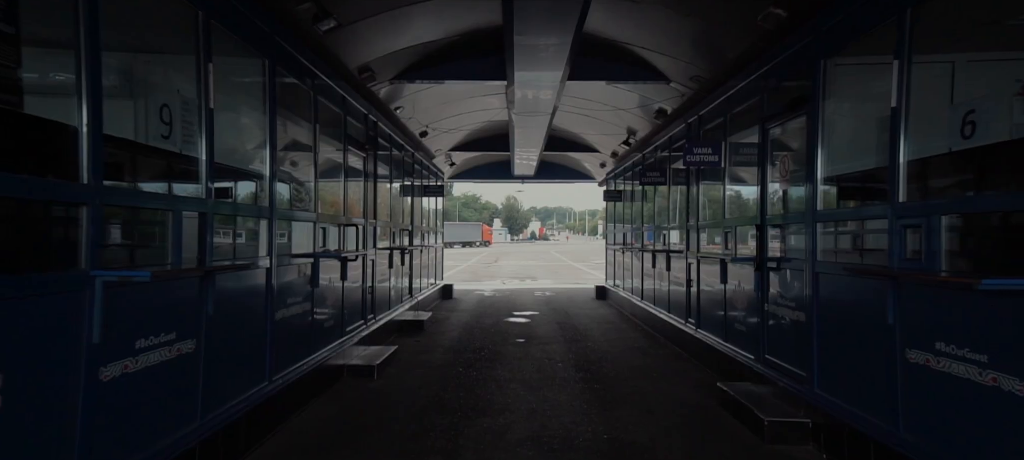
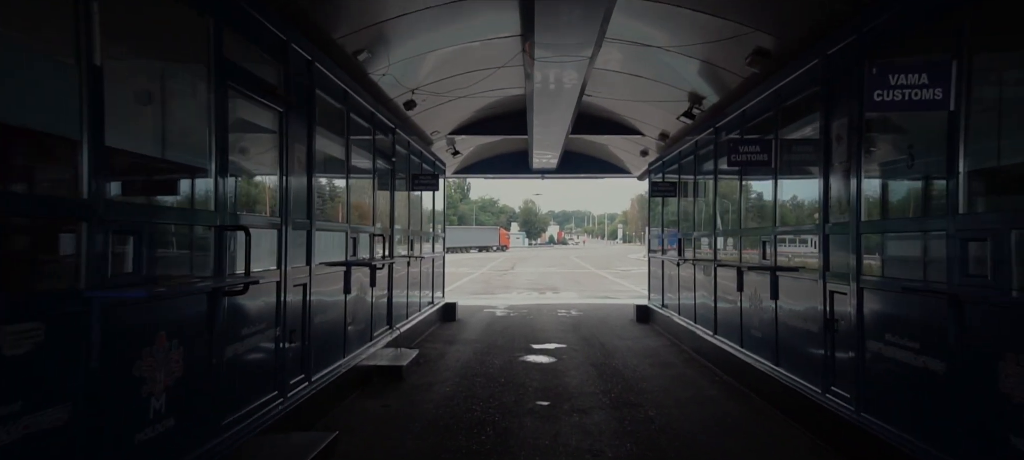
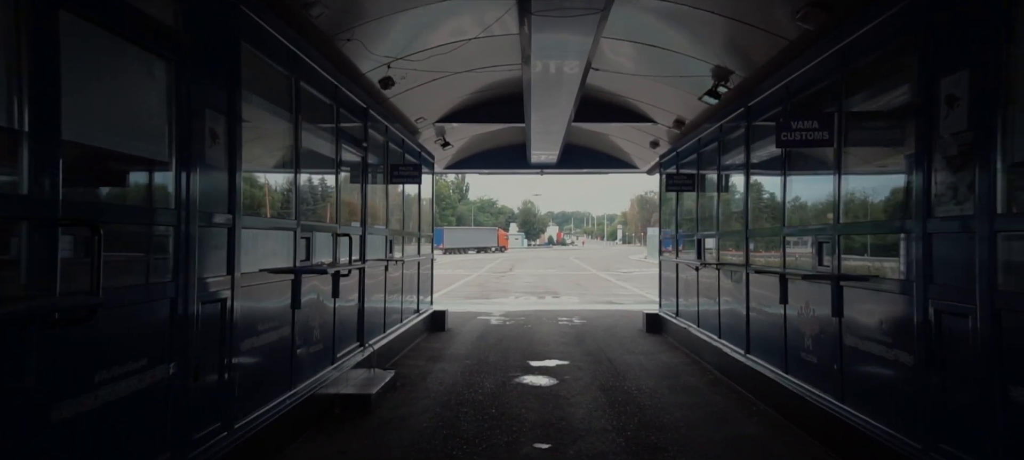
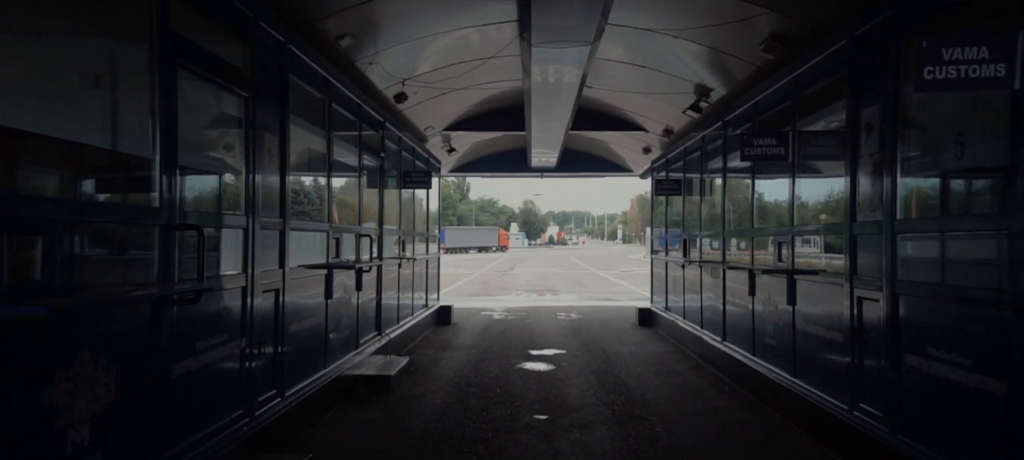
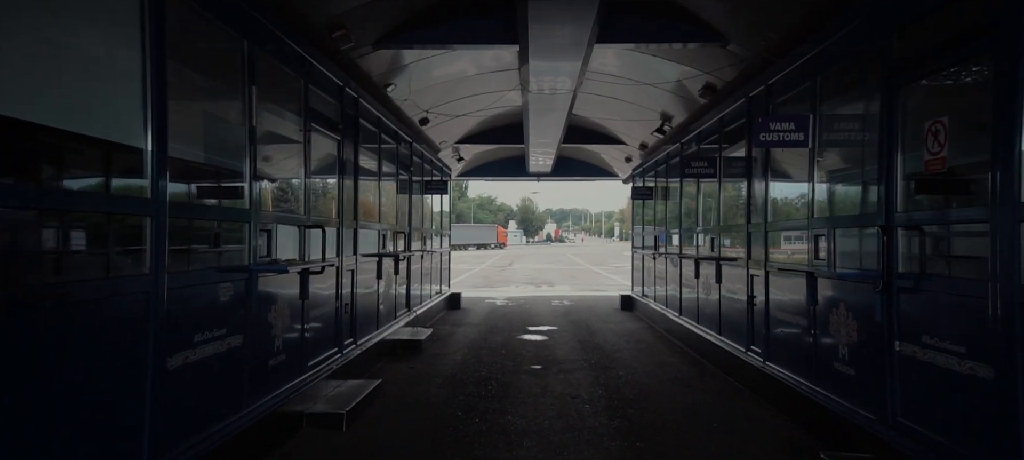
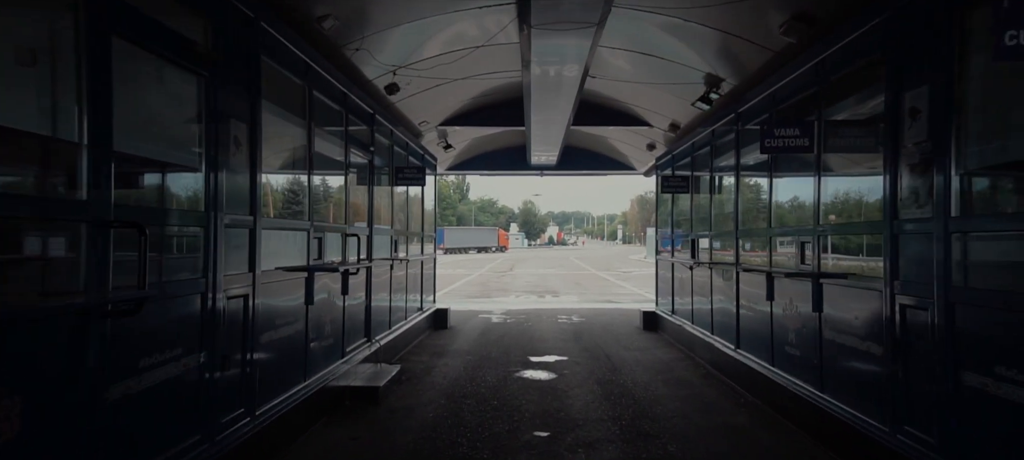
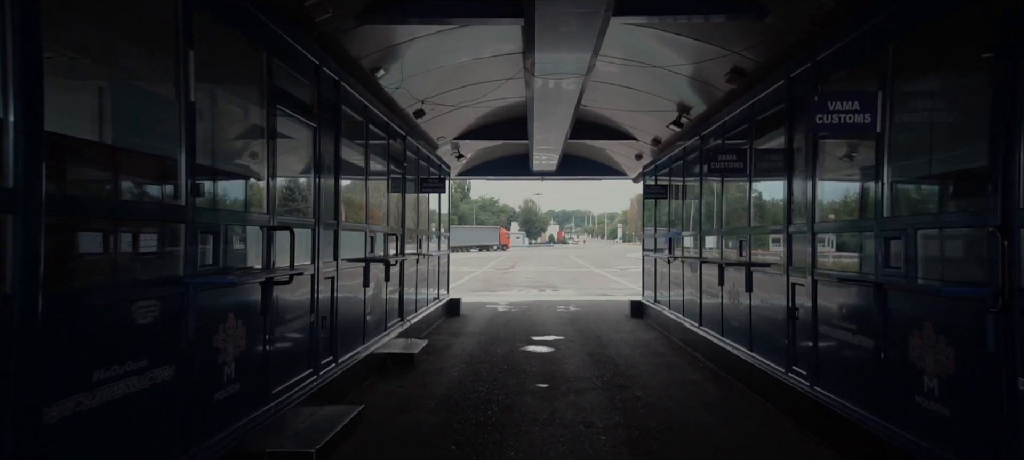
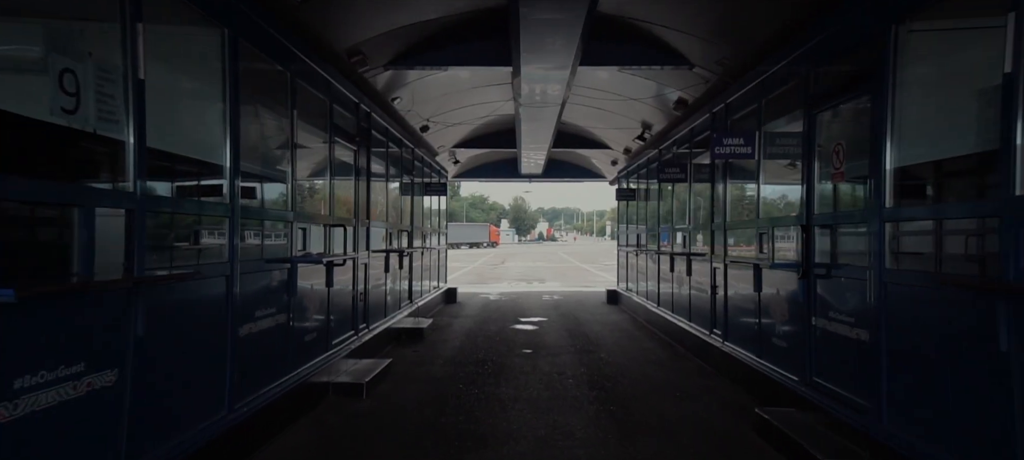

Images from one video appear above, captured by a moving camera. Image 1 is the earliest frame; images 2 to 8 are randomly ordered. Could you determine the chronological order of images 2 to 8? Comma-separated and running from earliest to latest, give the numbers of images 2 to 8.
8, 5, 7, 2, 4, 6, 3
